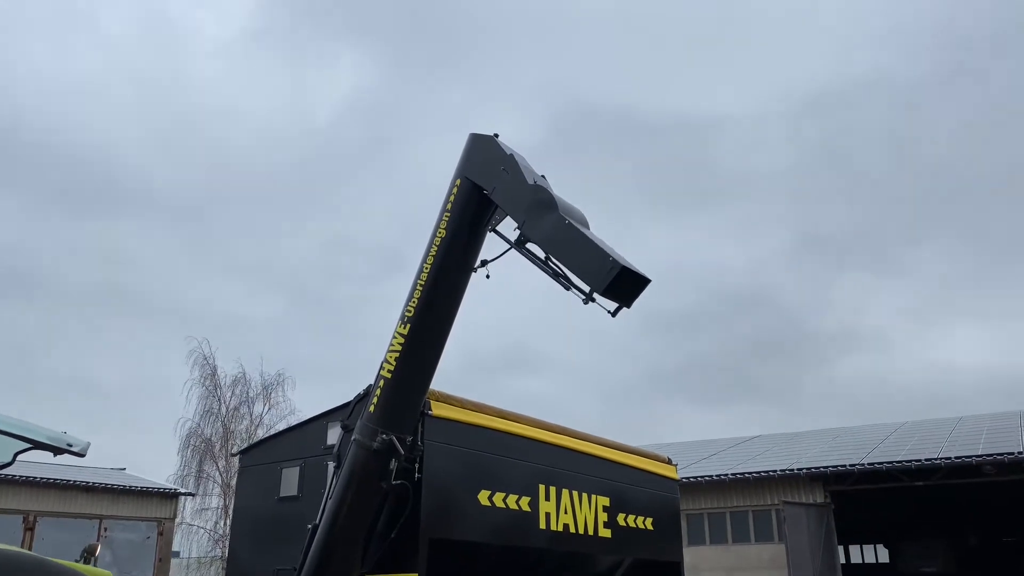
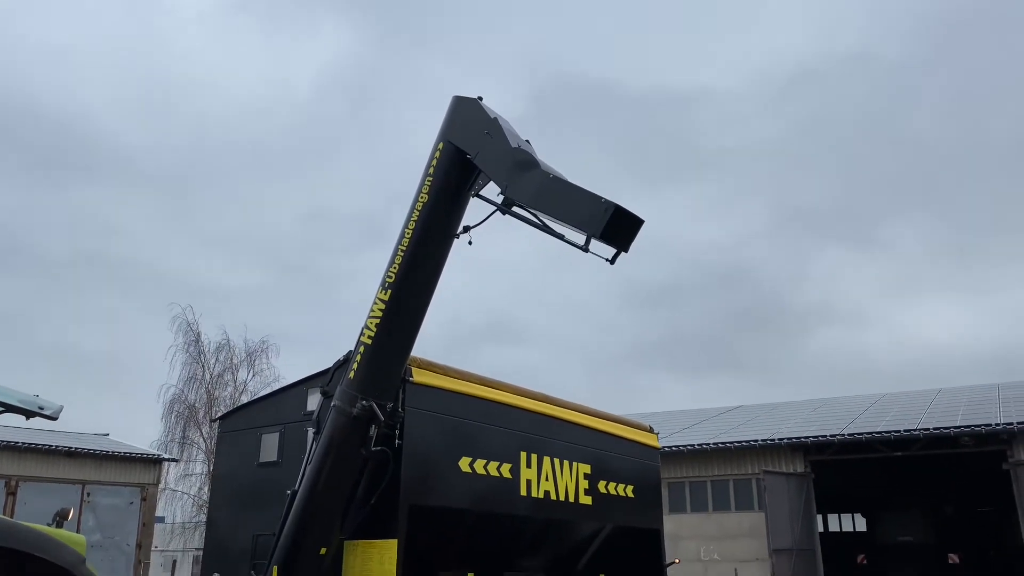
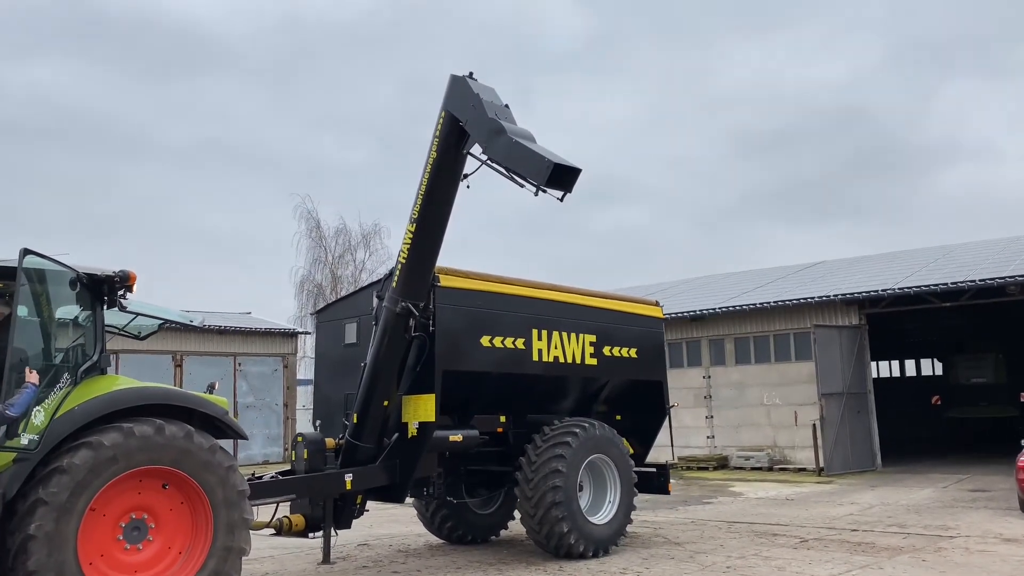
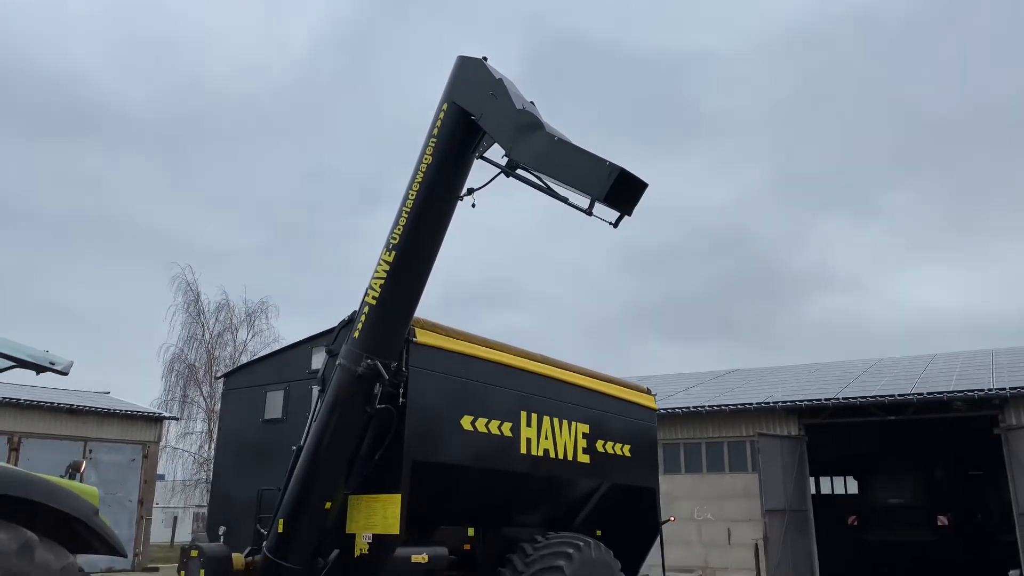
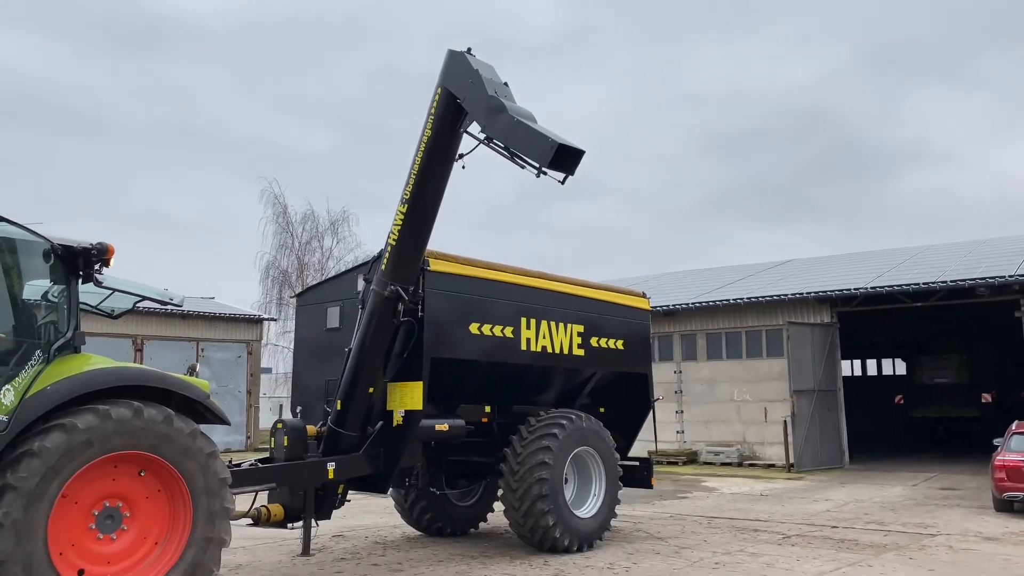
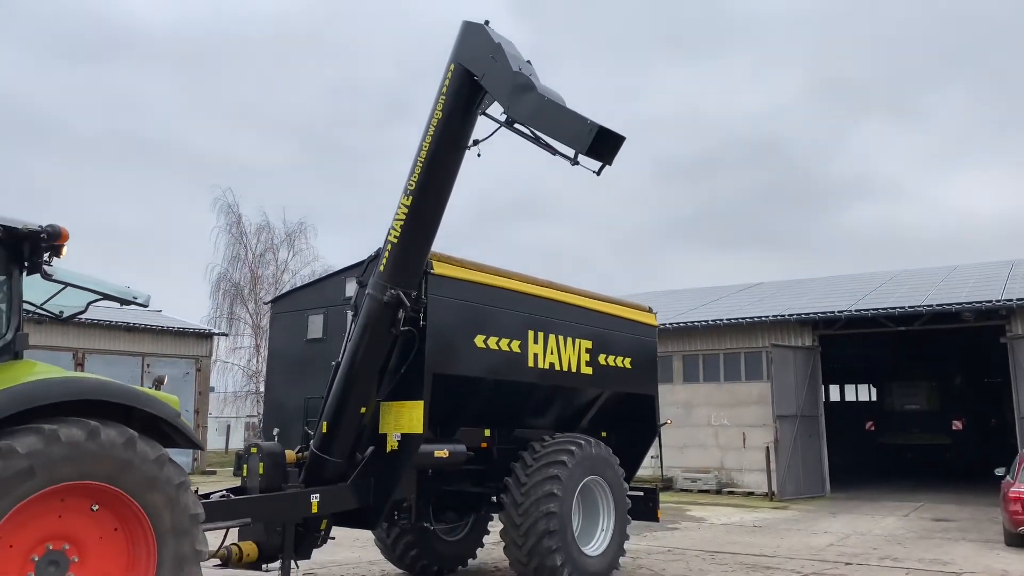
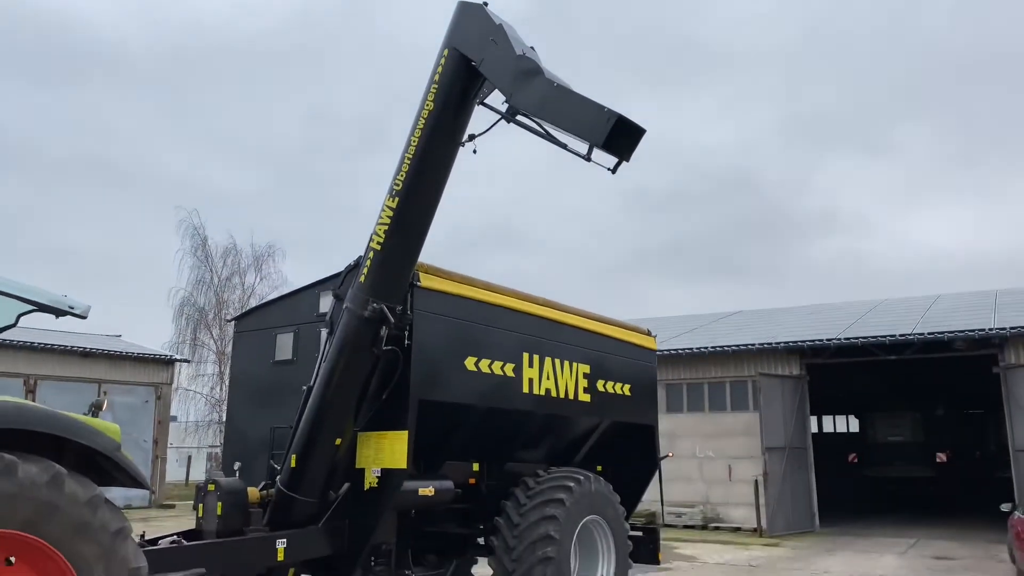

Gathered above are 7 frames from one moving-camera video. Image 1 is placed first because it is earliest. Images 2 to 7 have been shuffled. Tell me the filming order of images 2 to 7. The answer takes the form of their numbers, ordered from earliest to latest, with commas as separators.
2, 4, 7, 6, 5, 3
